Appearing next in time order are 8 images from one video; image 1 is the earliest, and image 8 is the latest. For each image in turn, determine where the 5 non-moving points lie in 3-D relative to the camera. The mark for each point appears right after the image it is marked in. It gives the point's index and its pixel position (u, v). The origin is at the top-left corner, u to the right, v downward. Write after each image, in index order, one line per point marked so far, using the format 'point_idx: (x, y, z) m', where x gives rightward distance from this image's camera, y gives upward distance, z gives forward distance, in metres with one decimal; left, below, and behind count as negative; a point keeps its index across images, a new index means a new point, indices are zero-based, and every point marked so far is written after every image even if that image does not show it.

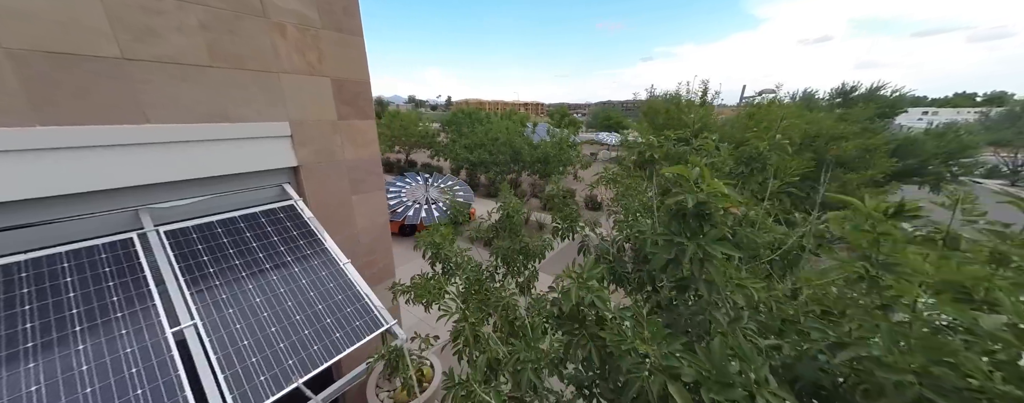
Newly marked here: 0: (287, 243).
0: (-2.1, -0.4, +2.7) m
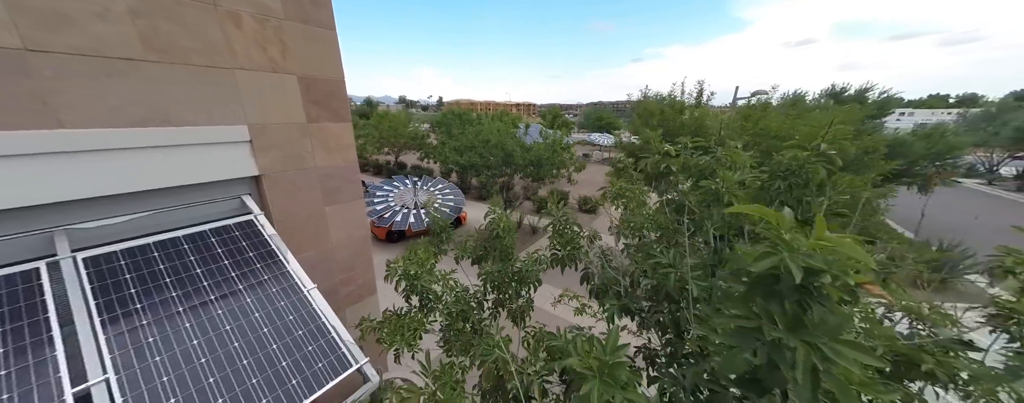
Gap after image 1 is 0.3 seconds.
0: (-2.2, -0.5, +2.3) m
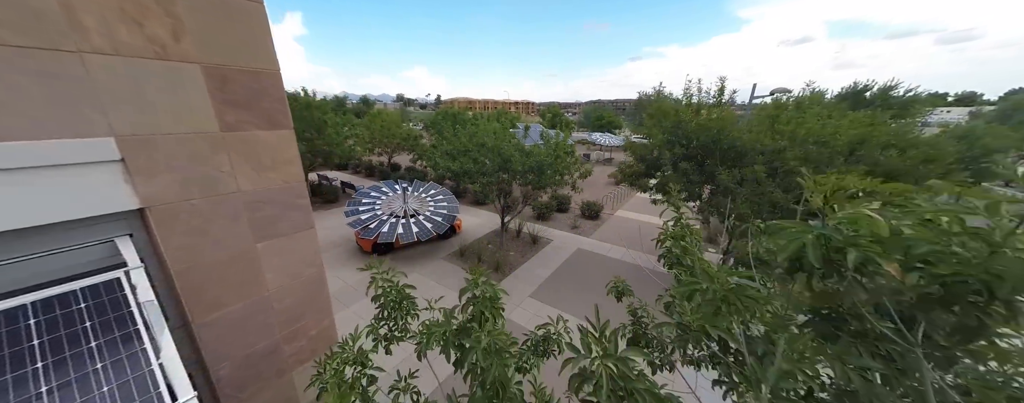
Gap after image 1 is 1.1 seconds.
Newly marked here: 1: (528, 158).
0: (-2.2, -0.8, +1.4) m
1: (+0.4, +1.1, +7.6) m
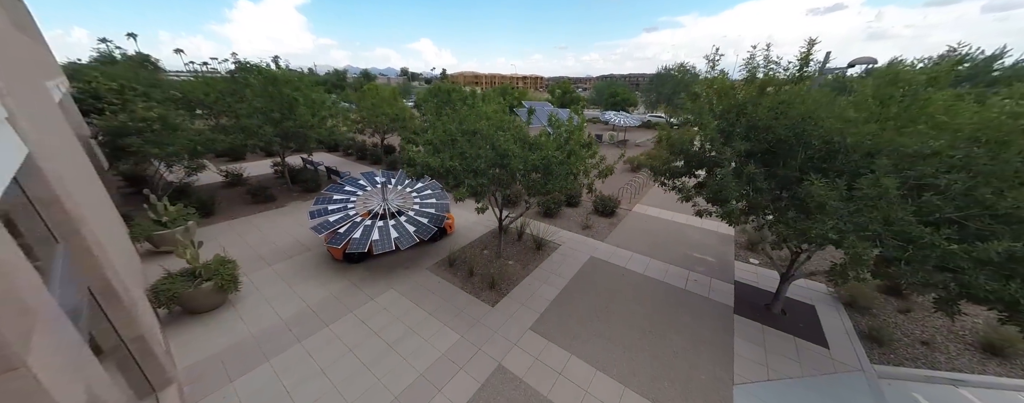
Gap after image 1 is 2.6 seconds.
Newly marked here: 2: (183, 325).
0: (-2.4, -1.4, -0.2) m
1: (+0.4, +1.0, +5.8) m
2: (-6.5, -2.5, +5.7) m
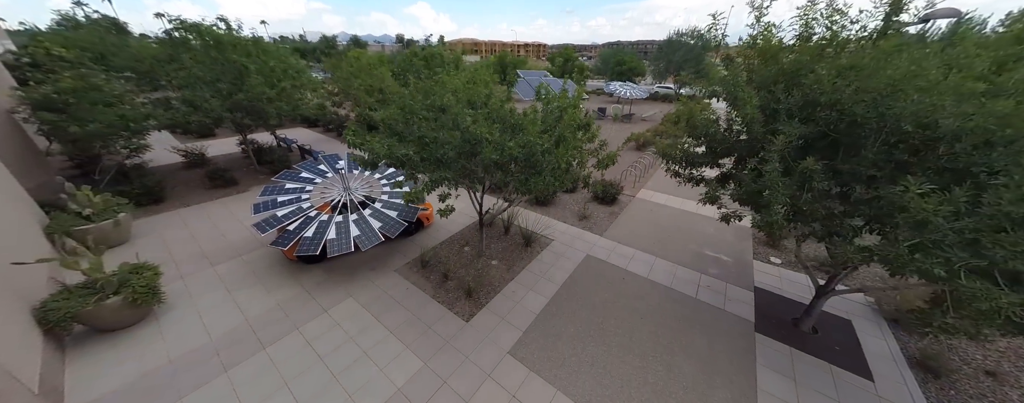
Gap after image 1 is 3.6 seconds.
0: (-2.9, -1.9, -1.3) m
1: (0.0, +1.0, +4.4) m
2: (-6.9, -2.4, +4.7) m
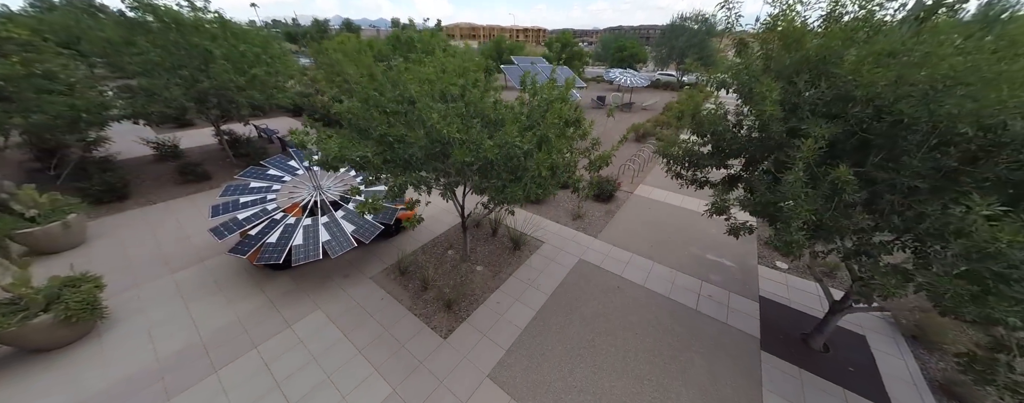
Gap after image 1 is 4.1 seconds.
0: (-3.2, -2.3, -1.8) m
1: (-0.3, +0.9, +3.8) m
2: (-7.3, -2.5, +4.2) m
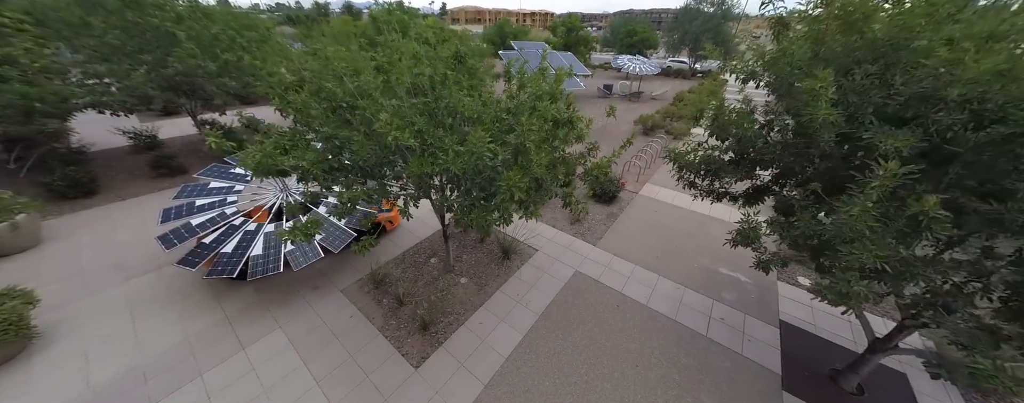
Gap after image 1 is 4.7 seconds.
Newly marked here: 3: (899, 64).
0: (-3.6, -2.7, -2.3) m
1: (-0.6, +0.6, +3.1) m
2: (-7.5, -2.6, +3.7) m
3: (+3.4, +1.2, +2.5) m
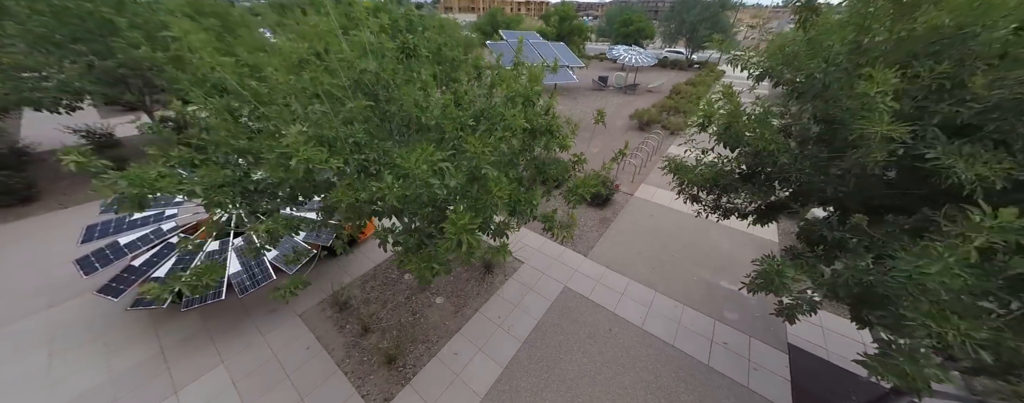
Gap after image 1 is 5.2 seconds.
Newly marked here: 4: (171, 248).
0: (-3.8, -3.1, -2.9) m
1: (-0.9, +0.4, +2.4) m
2: (-7.9, -2.9, +3.1) m
3: (+3.1, +0.9, +1.9) m
4: (-5.4, -0.7, +4.6) m
